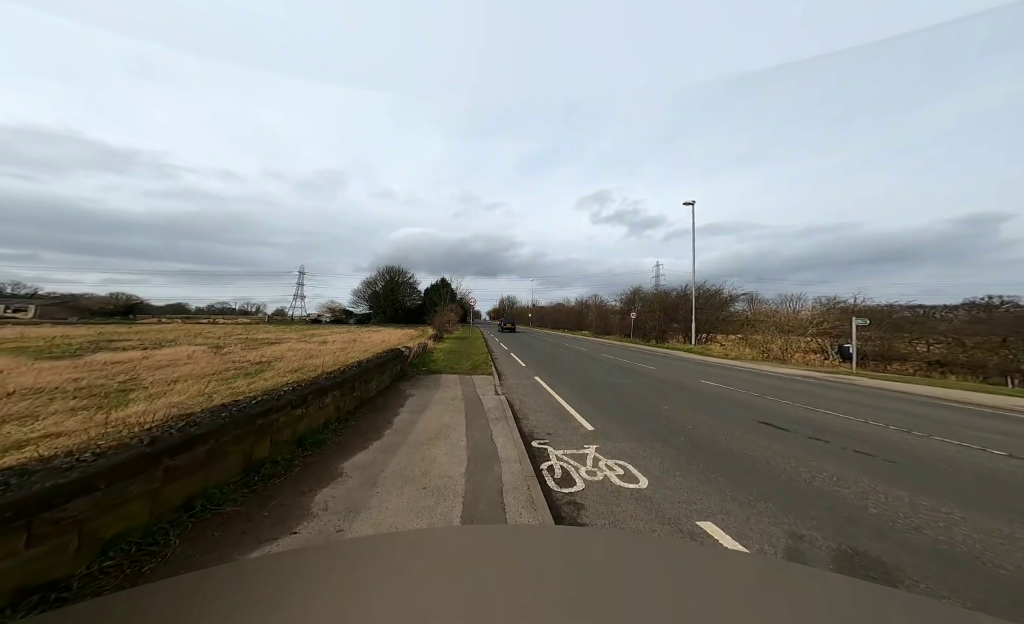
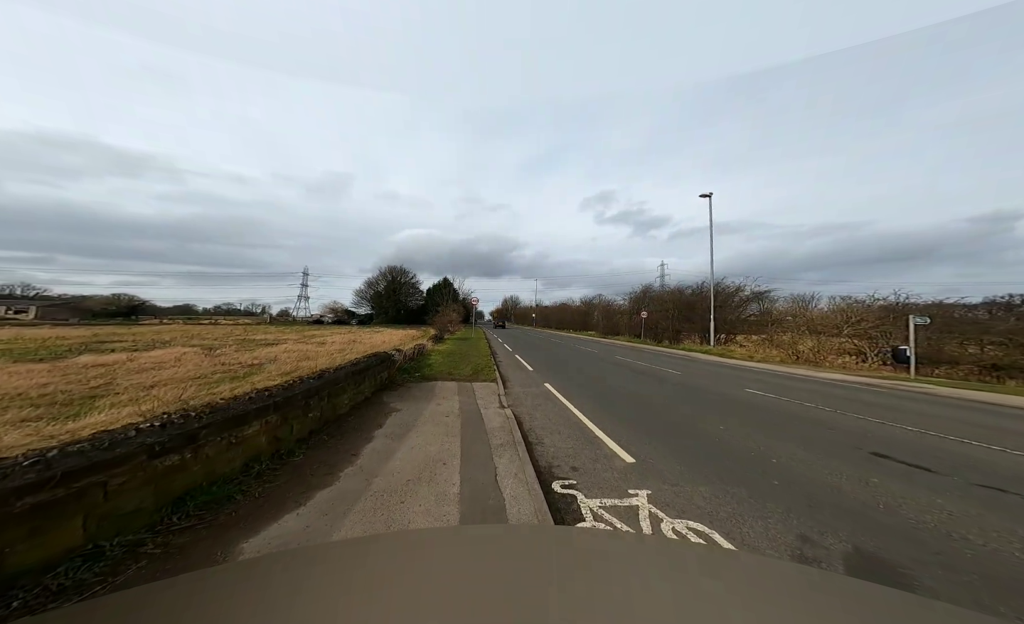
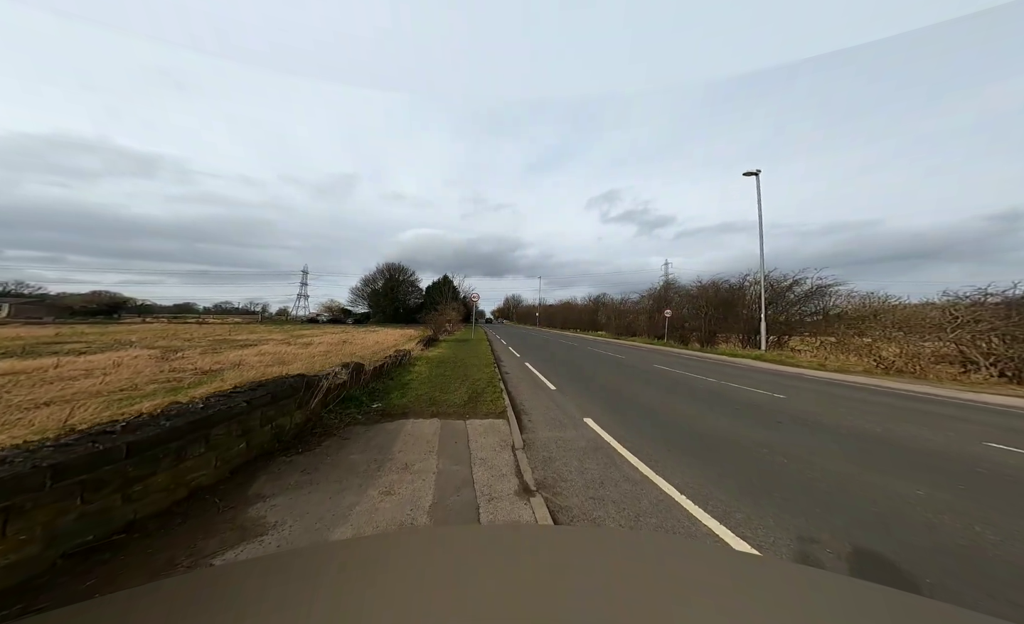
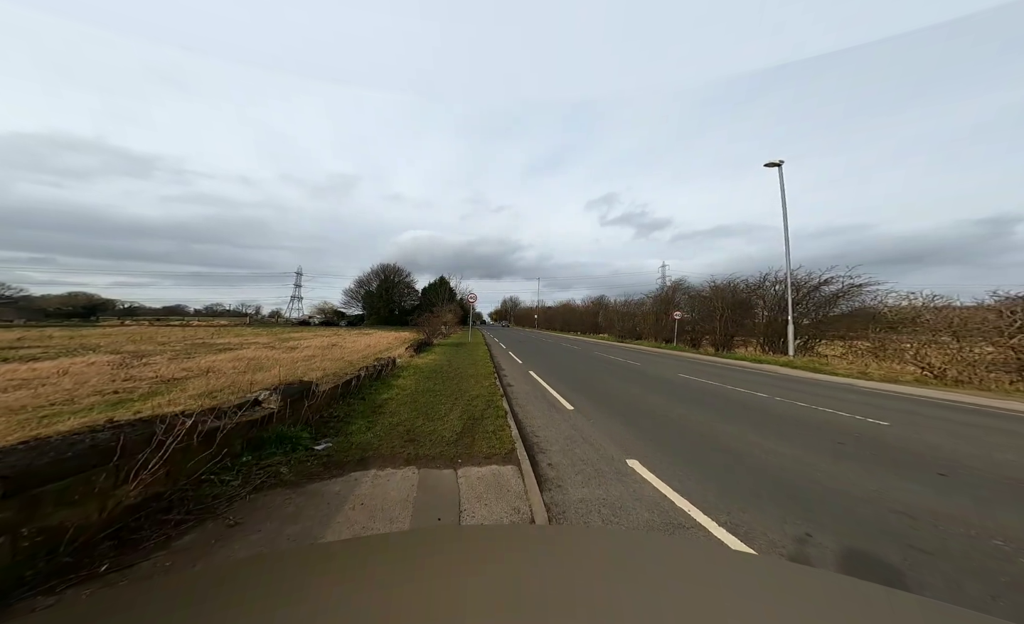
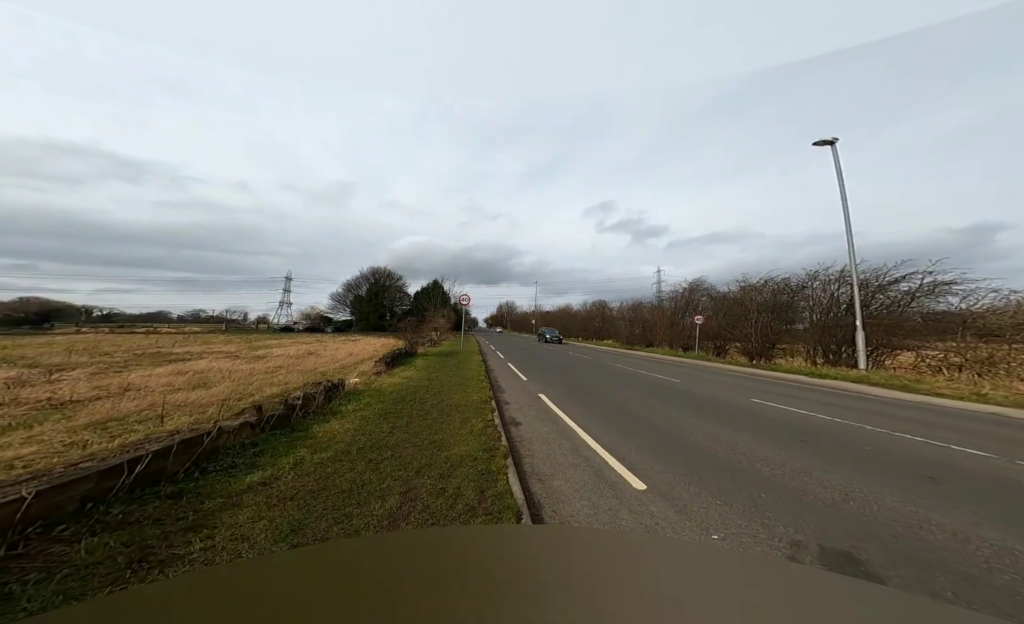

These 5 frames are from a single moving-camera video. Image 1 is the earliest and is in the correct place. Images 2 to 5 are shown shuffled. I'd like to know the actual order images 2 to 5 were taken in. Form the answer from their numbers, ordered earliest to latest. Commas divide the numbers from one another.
2, 3, 4, 5
